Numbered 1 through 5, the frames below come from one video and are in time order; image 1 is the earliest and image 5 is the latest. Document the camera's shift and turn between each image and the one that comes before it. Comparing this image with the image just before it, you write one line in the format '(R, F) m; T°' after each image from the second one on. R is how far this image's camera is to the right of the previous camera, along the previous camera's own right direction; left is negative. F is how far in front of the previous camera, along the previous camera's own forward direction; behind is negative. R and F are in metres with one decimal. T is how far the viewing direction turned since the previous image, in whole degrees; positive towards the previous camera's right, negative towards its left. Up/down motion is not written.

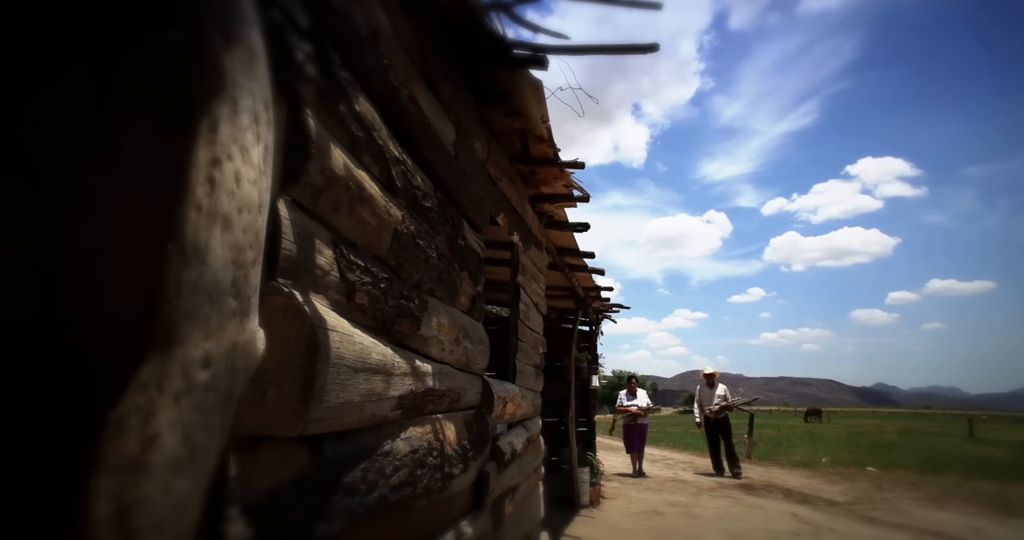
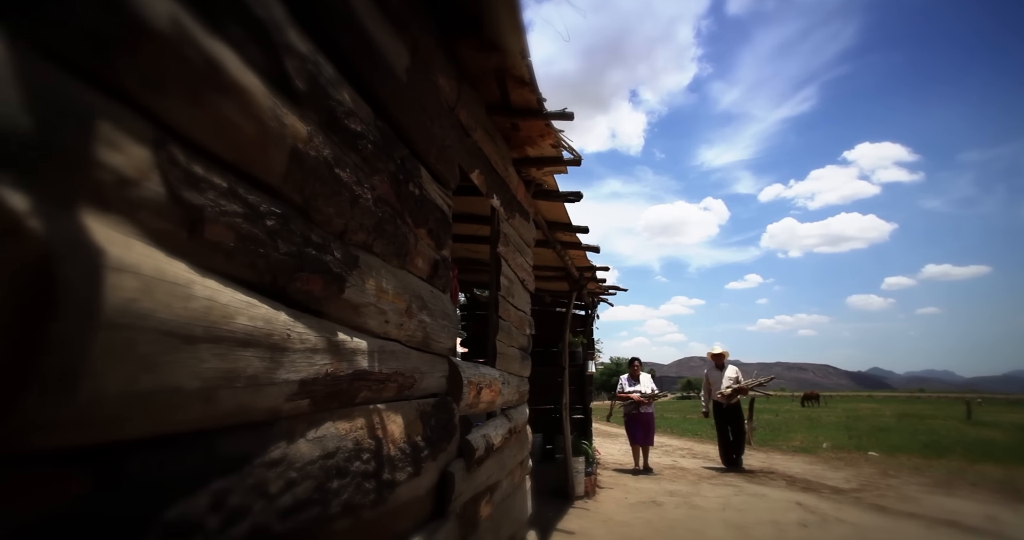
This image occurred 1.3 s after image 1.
(+0.1, +0.6) m; 0°
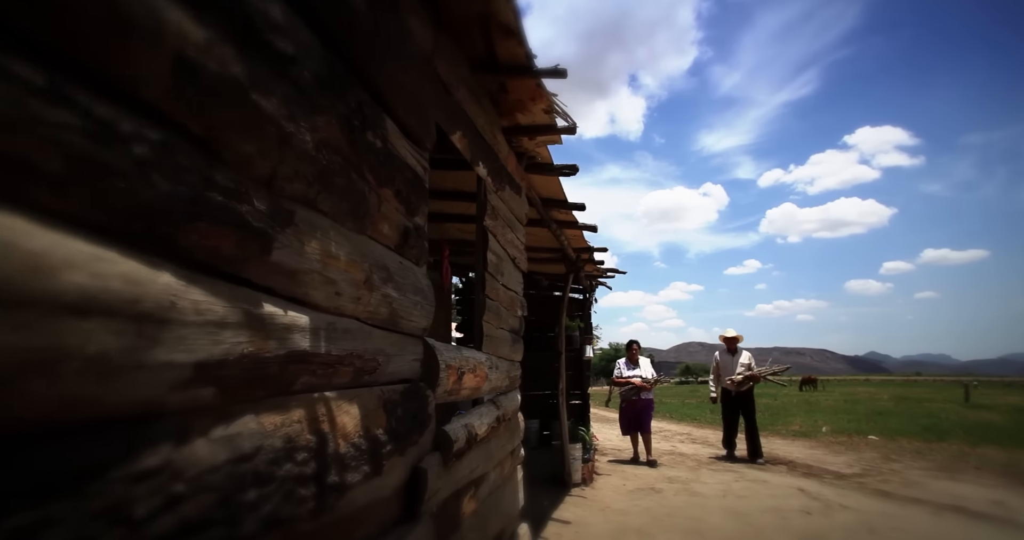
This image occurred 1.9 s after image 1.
(+0.1, +0.4) m; 0°
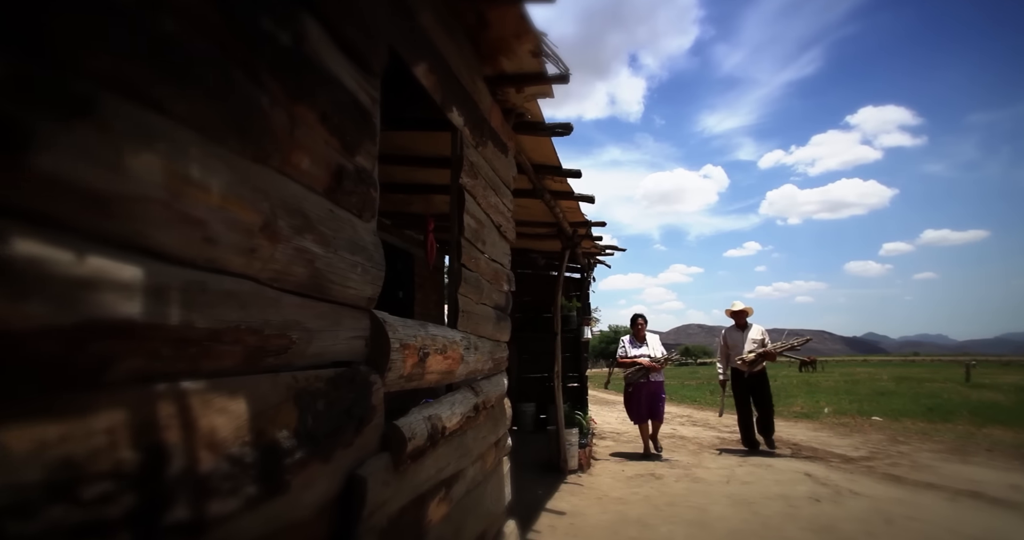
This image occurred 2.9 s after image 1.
(+0.1, +0.6) m; 0°
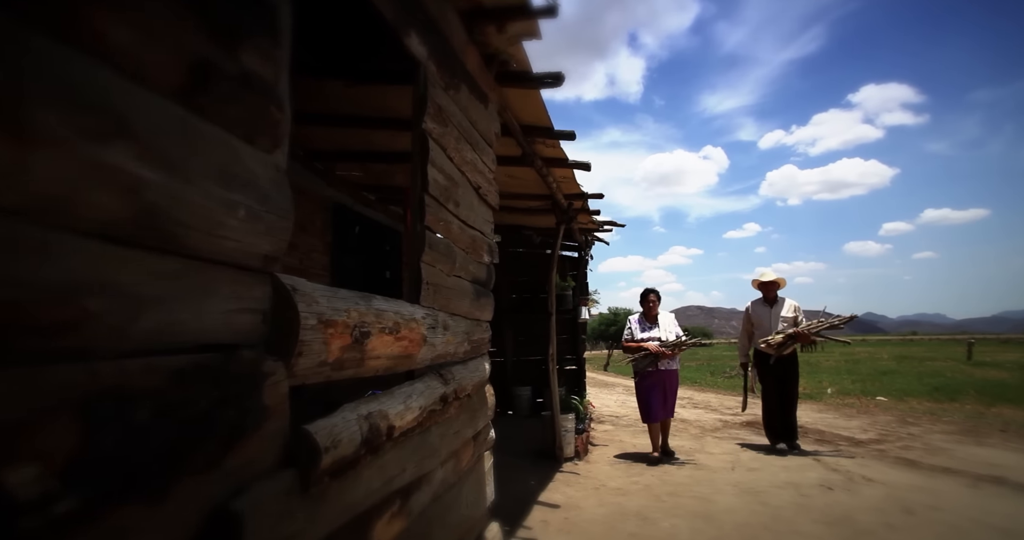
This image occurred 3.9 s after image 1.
(+0.1, +0.6) m; 0°
